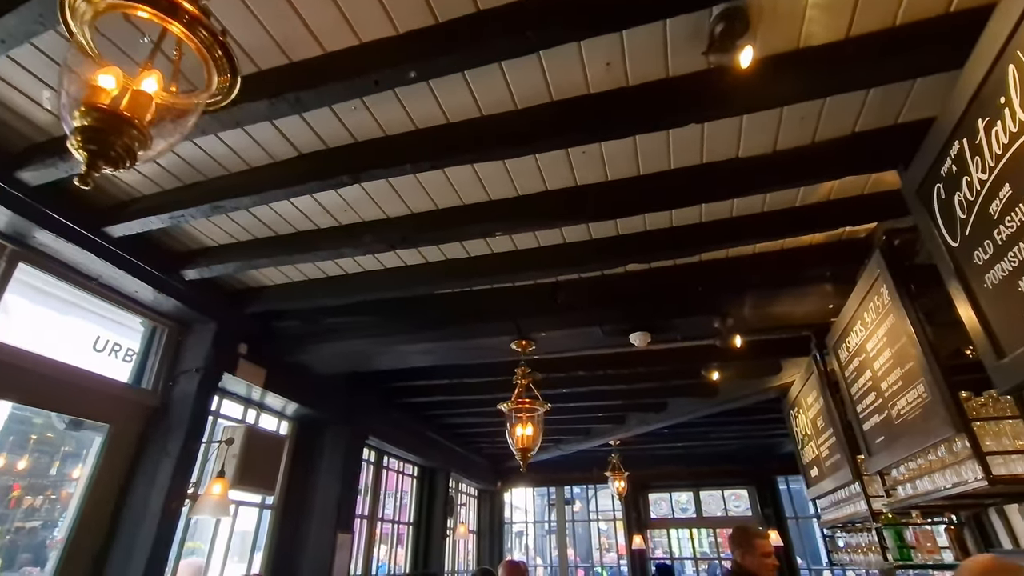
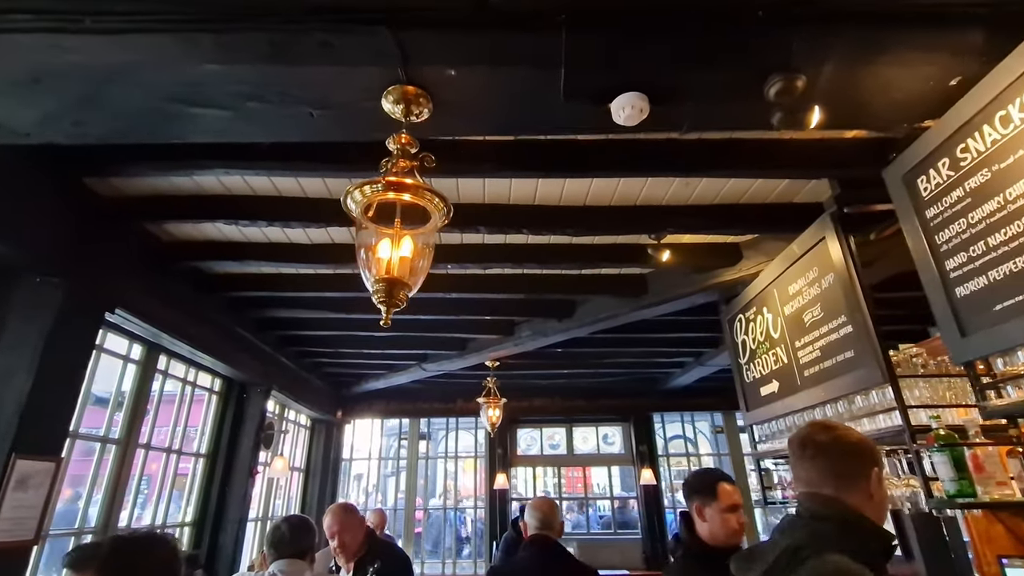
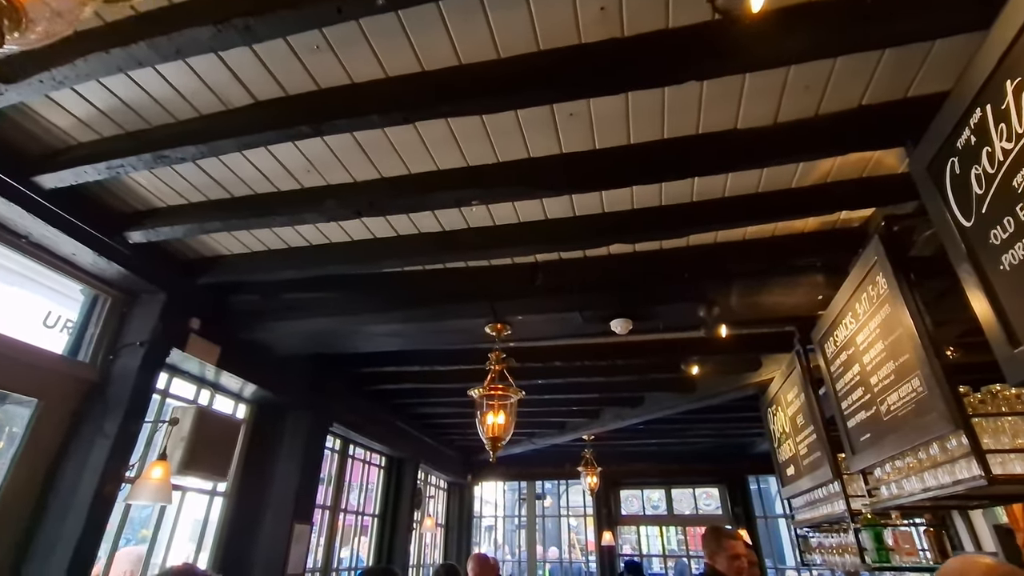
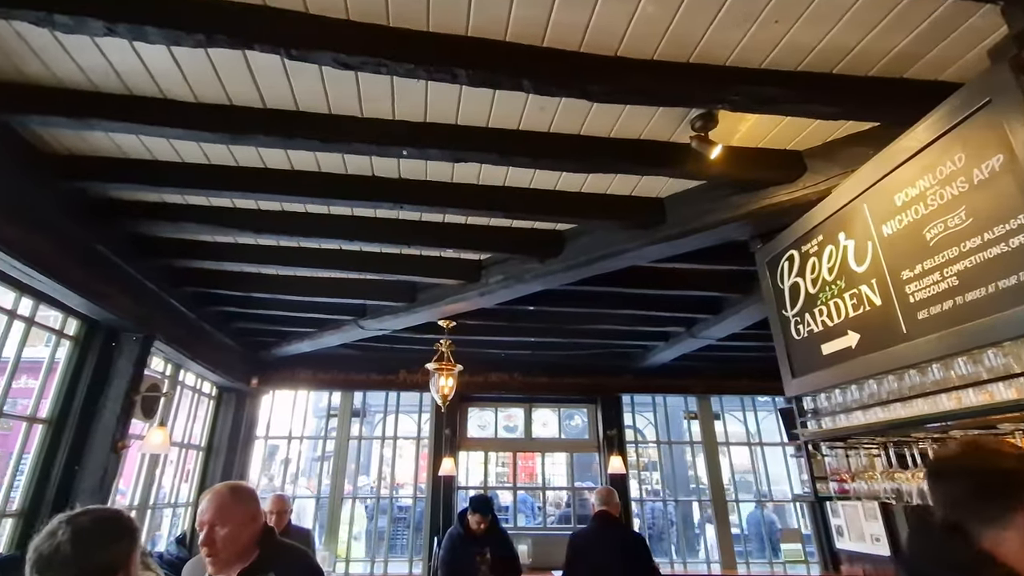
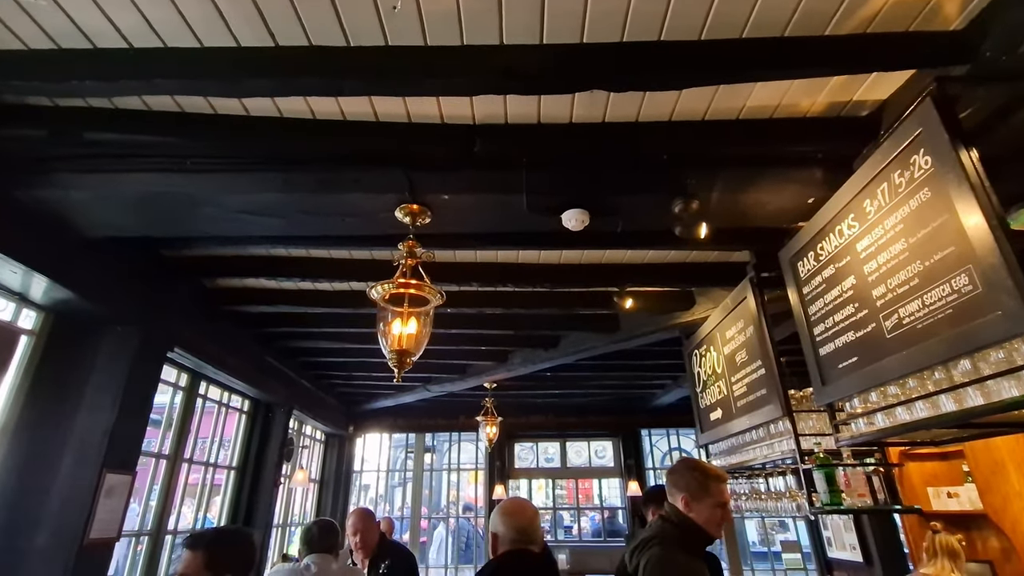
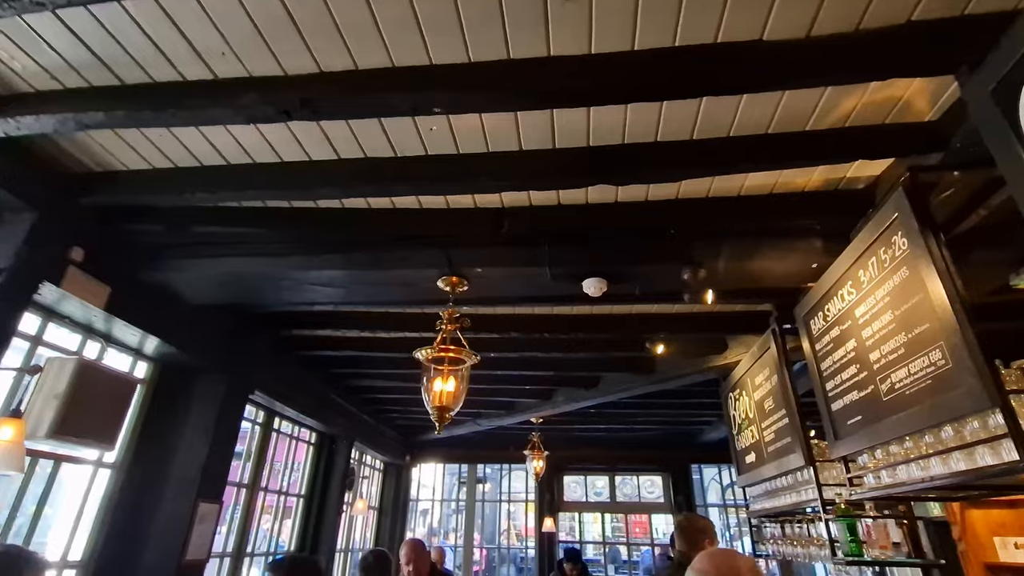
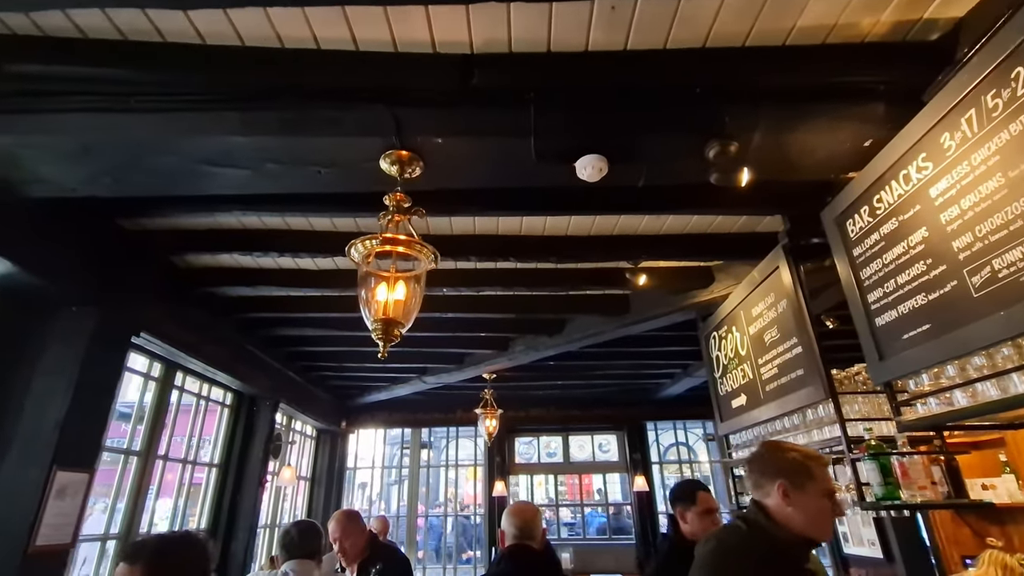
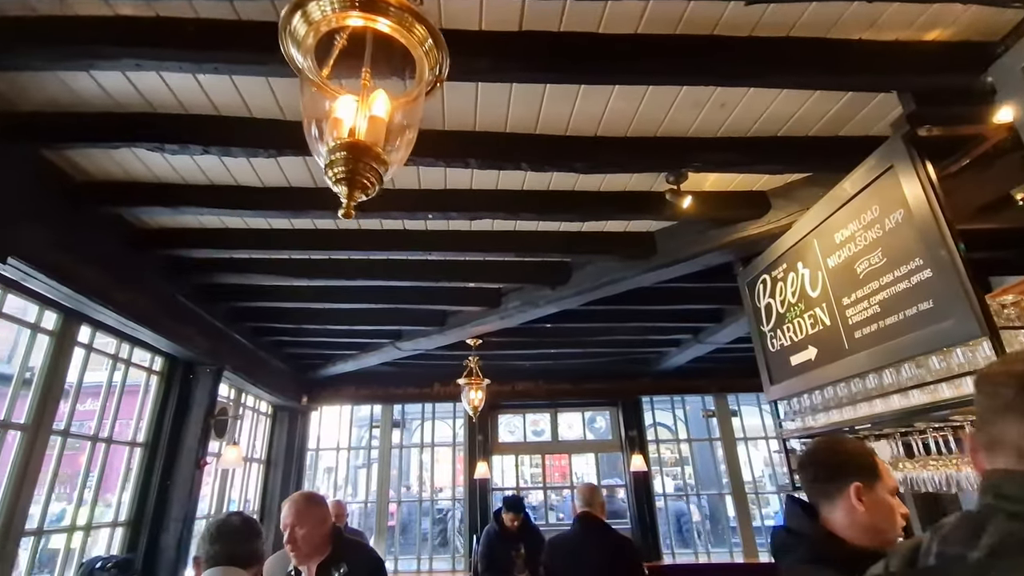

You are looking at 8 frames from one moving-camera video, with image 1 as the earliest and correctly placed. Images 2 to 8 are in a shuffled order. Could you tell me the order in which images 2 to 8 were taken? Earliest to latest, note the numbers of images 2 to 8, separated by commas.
3, 6, 5, 7, 2, 8, 4
